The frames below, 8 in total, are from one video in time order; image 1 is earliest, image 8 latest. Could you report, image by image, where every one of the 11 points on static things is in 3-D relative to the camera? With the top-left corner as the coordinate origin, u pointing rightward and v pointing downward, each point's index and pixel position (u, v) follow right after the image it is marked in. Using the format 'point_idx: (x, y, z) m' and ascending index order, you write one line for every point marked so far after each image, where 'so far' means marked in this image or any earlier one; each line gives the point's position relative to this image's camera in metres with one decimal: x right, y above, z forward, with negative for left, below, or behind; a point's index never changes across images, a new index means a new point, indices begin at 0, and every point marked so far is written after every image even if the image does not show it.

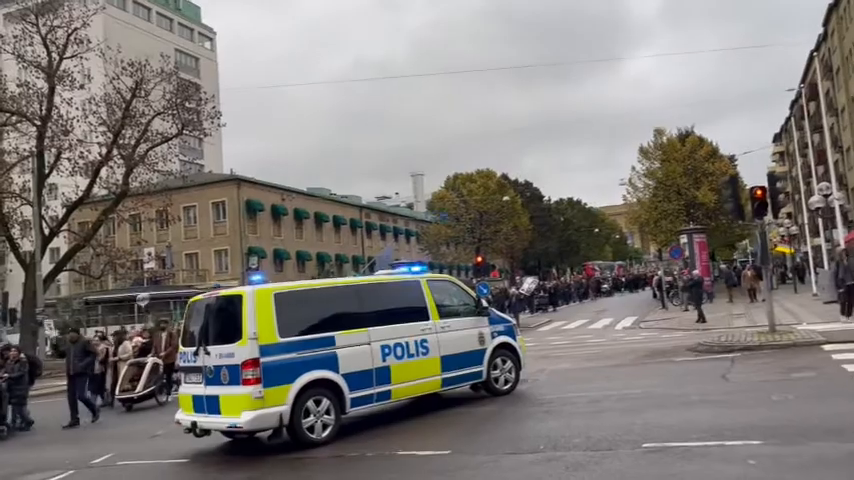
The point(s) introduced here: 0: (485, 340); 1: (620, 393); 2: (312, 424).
0: (+1.1, -1.9, +13.0) m
1: (+3.3, -2.6, +11.8) m
2: (-1.7, -2.7, +10.2) m
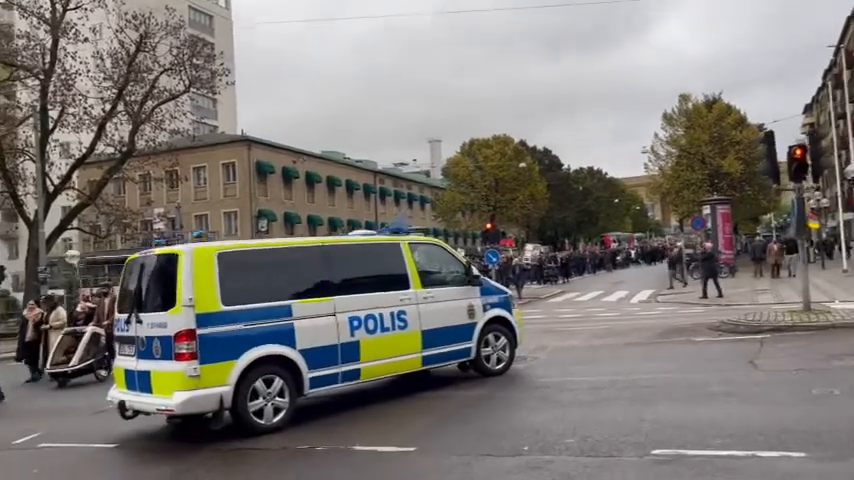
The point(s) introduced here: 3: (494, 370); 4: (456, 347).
0: (+0.8, -1.2, +11.4) m
1: (+2.9, -2.0, +10.1) m
2: (-2.1, -2.1, +8.7) m
3: (+1.1, -2.2, +11.6) m
4: (+0.5, -1.7, +11.1) m
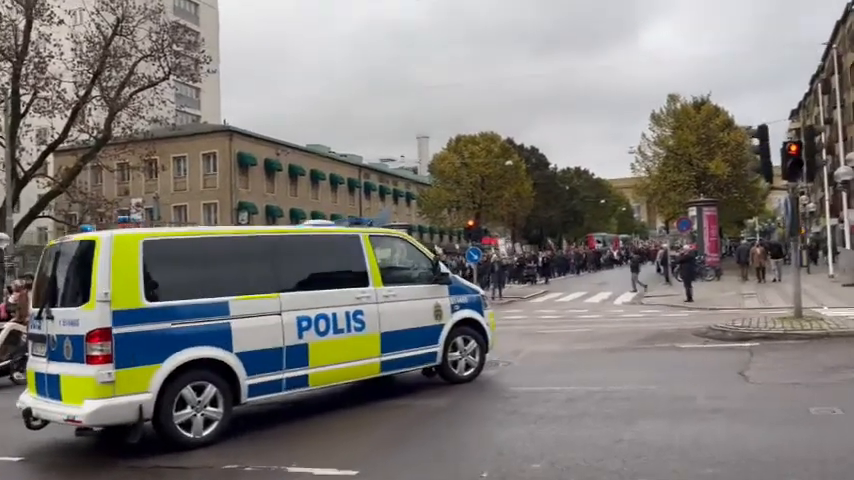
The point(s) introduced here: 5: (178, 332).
0: (+0.2, -1.1, +10.4) m
1: (+2.4, -2.0, +9.1) m
2: (-2.6, -2.0, +7.6) m
3: (+0.5, -2.1, +10.6) m
4: (-0.1, -1.6, +10.1) m
5: (-2.7, -1.0, +7.6) m
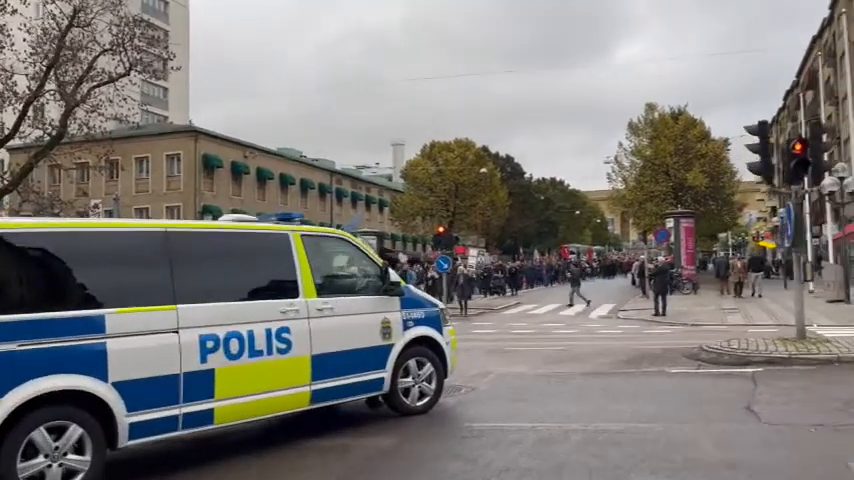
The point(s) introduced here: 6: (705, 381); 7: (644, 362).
0: (-0.4, -1.1, +8.6) m
1: (+1.7, -2.0, +7.4) m
2: (-3.2, -1.9, +5.7) m
3: (-0.2, -2.1, +8.8) m
4: (-0.8, -1.6, +8.3) m
5: (-3.3, -1.0, +5.7) m
6: (+3.9, -2.0, +9.8) m
7: (+3.7, -2.1, +11.8) m
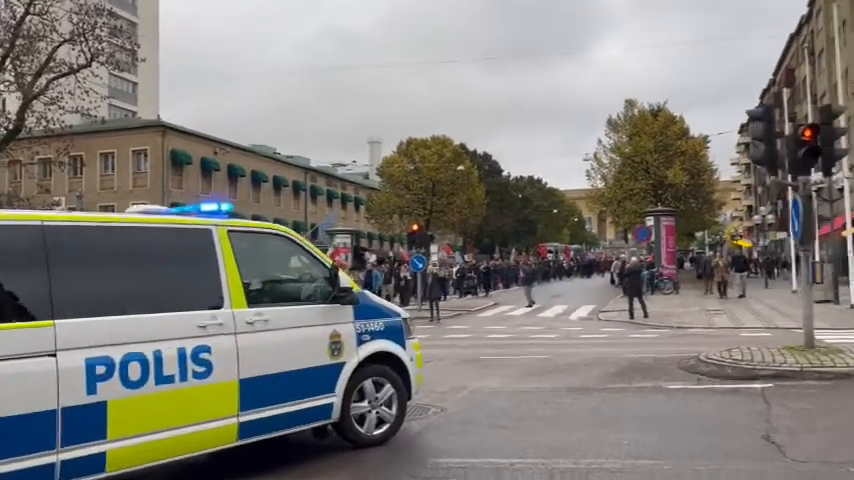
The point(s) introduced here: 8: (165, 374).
0: (-0.9, -1.1, +7.2) m
1: (+1.3, -2.0, +6.0) m
2: (-3.5, -1.9, +4.2) m
3: (-0.6, -2.1, +7.4) m
4: (-1.2, -1.6, +6.8) m
5: (-3.6, -0.9, +4.2) m
6: (+3.5, -2.0, +8.5) m
7: (+3.1, -2.0, +10.5) m
8: (-2.2, -1.1, +5.7) m
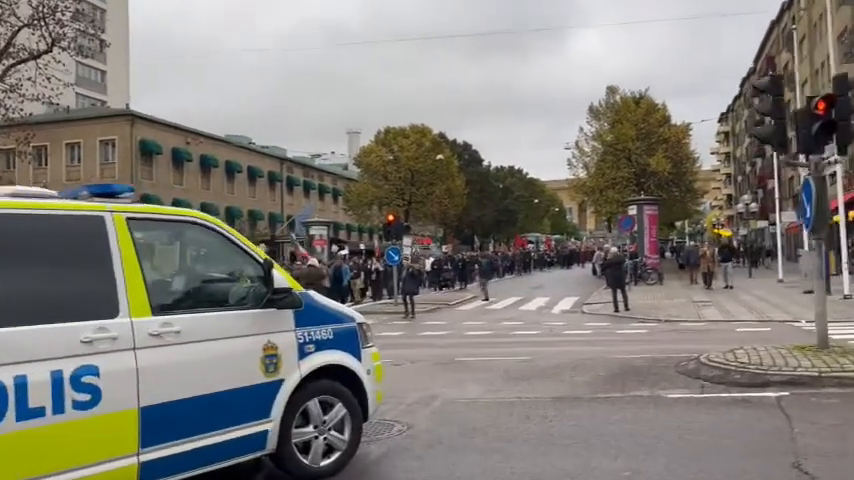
0: (-1.2, -1.0, +5.8) m
1: (+1.0, -1.9, +4.8) m
2: (-3.8, -1.9, +2.8) m
3: (-1.0, -2.0, +6.1) m
4: (-1.5, -1.5, +5.5) m
5: (-3.9, -0.9, +2.8) m
6: (+3.1, -1.8, +7.3) m
7: (+2.7, -1.9, +9.3) m
8: (-2.5, -1.0, +4.3) m
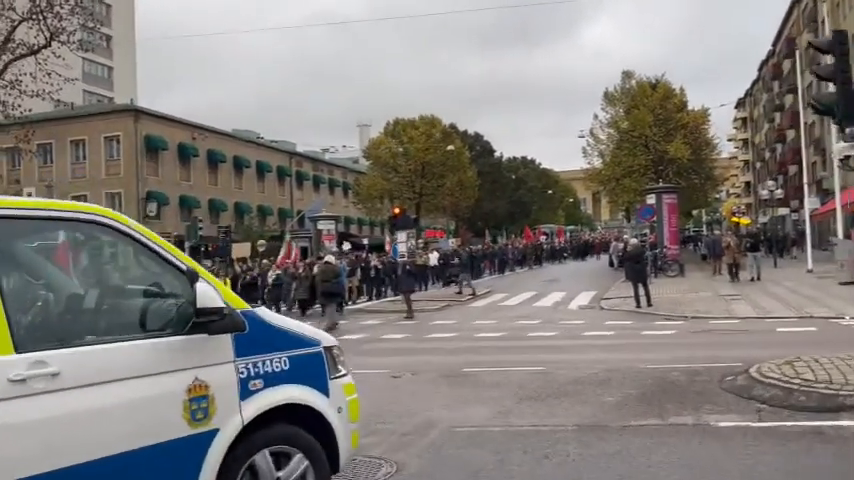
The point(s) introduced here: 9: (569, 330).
0: (-1.3, -1.0, +4.4) m
1: (+0.9, -1.9, +3.3) m
2: (-4.0, -1.9, +1.4) m
3: (-1.0, -2.0, +4.6) m
4: (-1.6, -1.5, +4.0) m
5: (-4.1, -1.0, +1.4) m
6: (+3.0, -1.8, +5.8) m
7: (+2.7, -1.8, +7.8) m
8: (-2.6, -1.1, +2.9) m
9: (+3.6, -2.2, +17.5) m
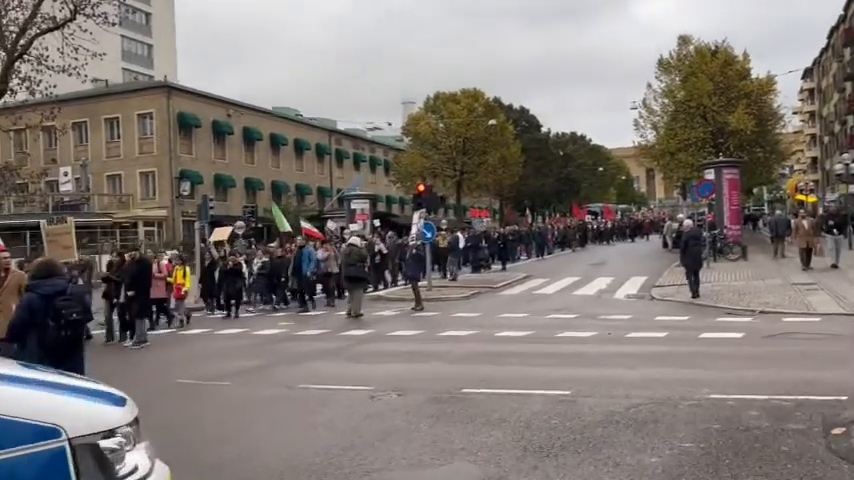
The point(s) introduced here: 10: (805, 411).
0: (-1.9, -1.0, +1.9) m
1: (+0.2, -1.9, +0.7) m
2: (-4.8, -2.0, -0.8) m
3: (-1.6, -2.0, +2.2) m
4: (-2.3, -1.5, +1.6) m
5: (-4.9, -1.0, -0.9) m
6: (+2.5, -1.7, +3.0) m
7: (+2.3, -1.7, +5.0) m
8: (-3.3, -1.1, +0.6) m
9: (+3.9, -1.8, +14.7) m
10: (+3.5, -1.5, +6.4) m
